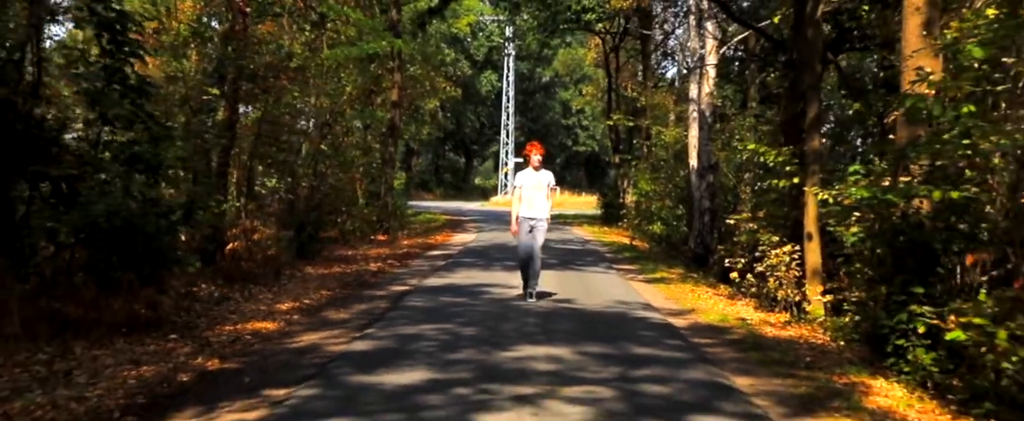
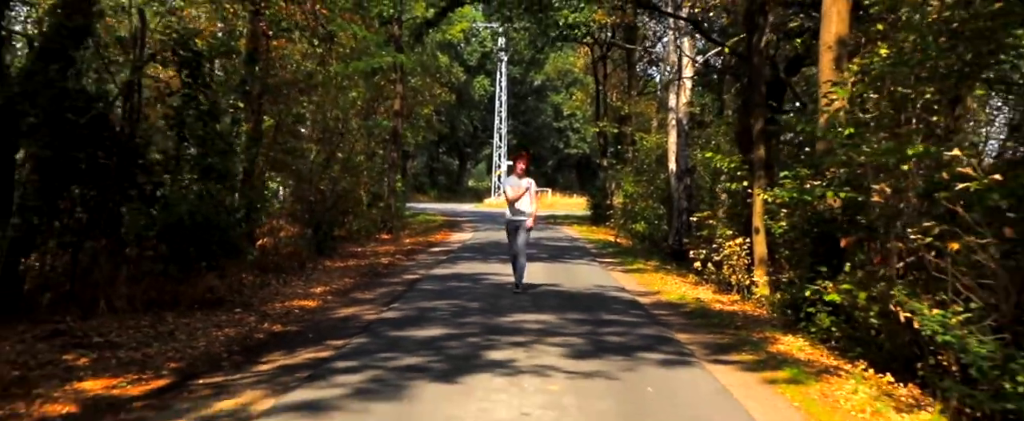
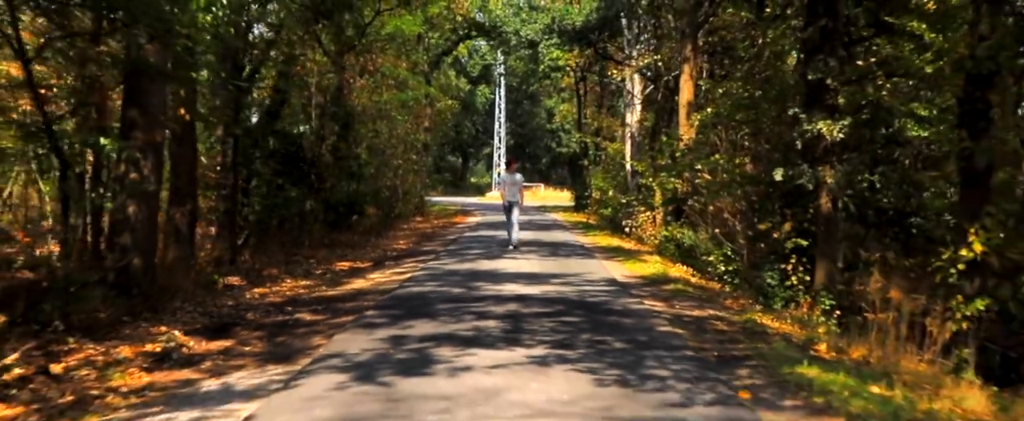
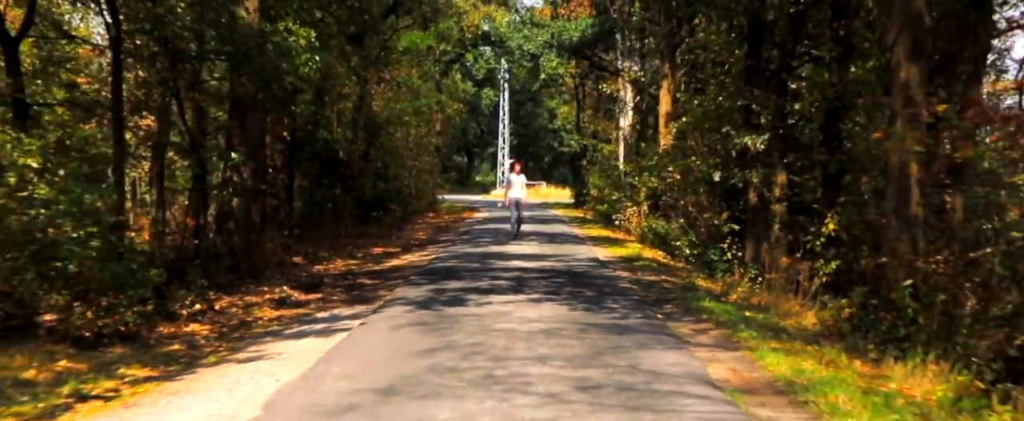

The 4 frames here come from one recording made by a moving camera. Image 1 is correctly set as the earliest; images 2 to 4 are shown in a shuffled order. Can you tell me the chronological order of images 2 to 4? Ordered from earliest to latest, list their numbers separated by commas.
2, 3, 4
